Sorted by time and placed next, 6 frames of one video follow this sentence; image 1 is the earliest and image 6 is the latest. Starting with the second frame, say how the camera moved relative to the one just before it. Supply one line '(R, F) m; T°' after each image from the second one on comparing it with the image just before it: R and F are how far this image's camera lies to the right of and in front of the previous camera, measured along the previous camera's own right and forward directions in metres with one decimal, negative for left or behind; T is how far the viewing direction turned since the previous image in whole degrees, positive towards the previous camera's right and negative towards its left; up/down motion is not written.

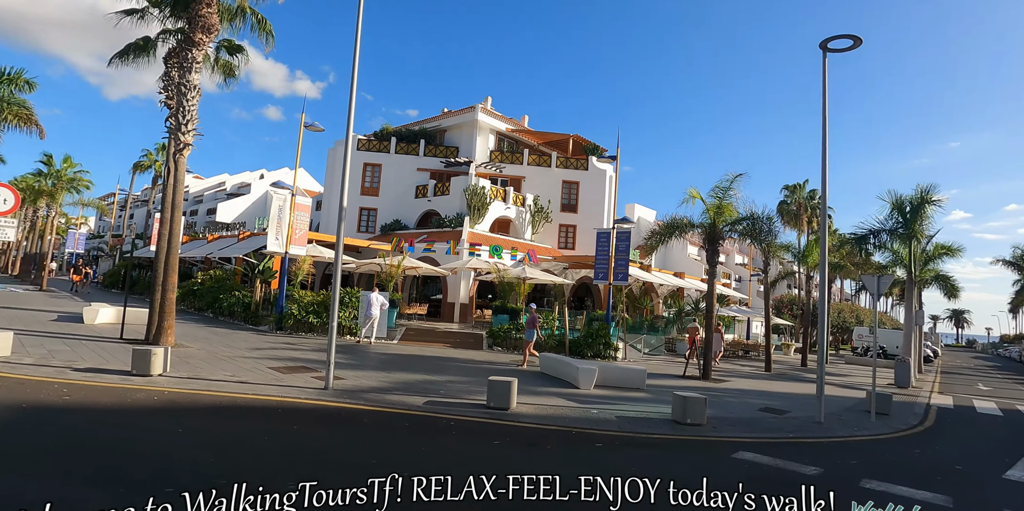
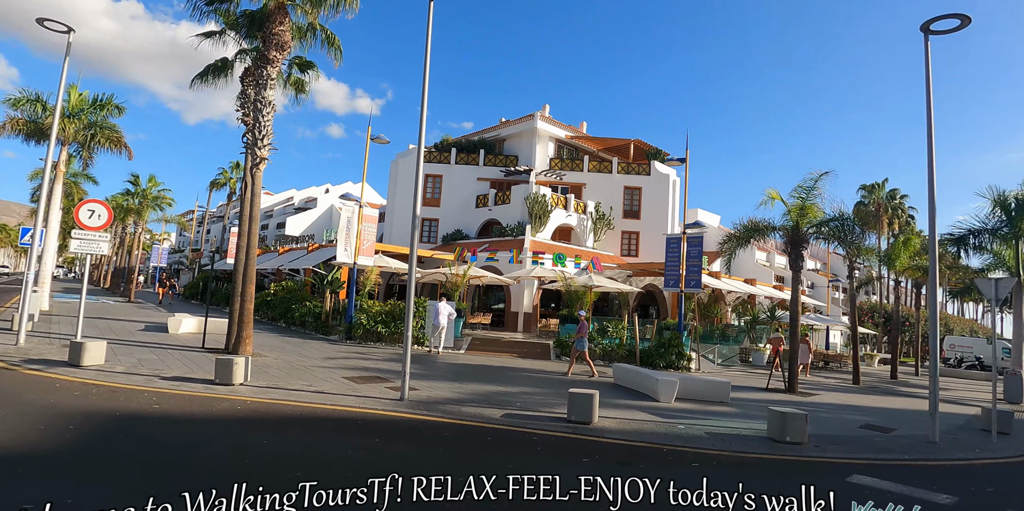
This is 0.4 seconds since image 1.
(-0.5, +0.5) m; -6°
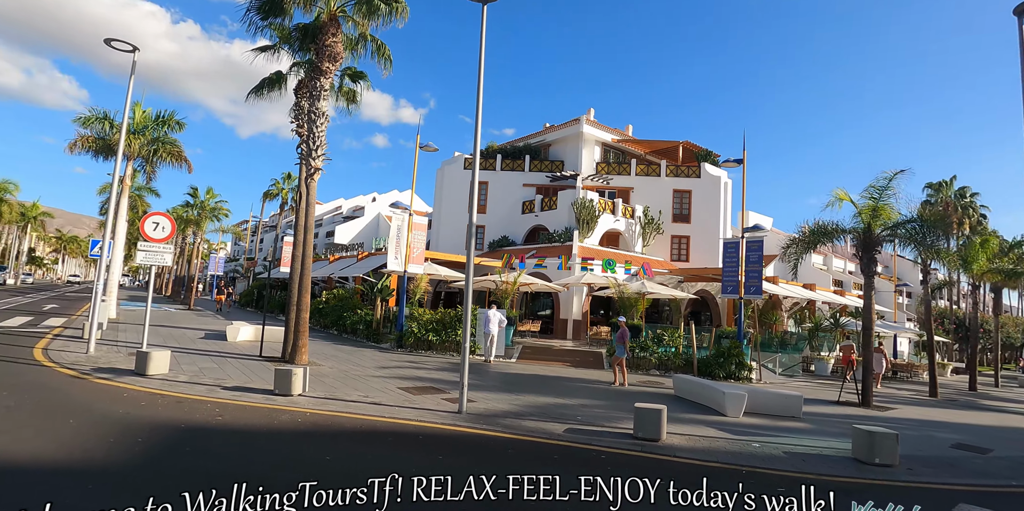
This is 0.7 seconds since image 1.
(-0.4, +0.4) m; -4°
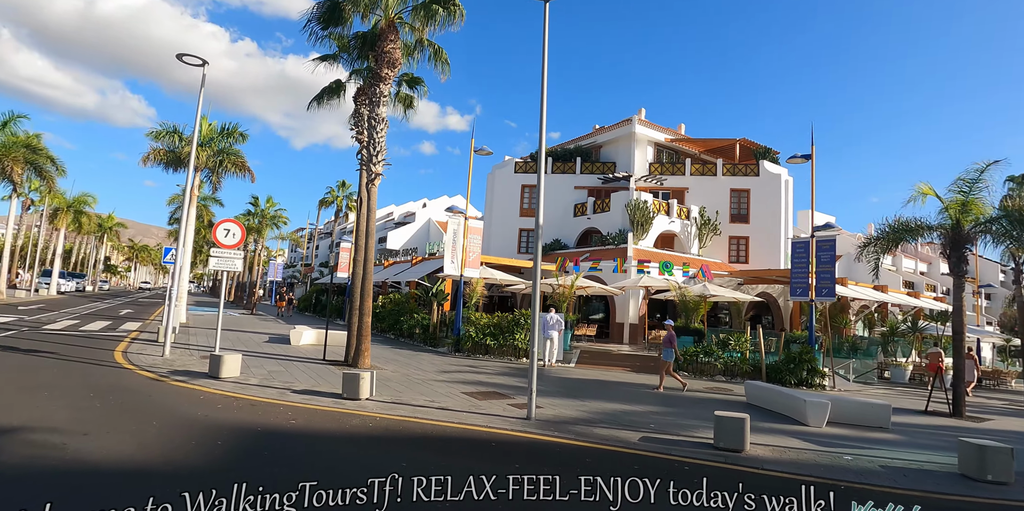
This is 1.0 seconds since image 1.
(-0.4, +0.3) m; -5°
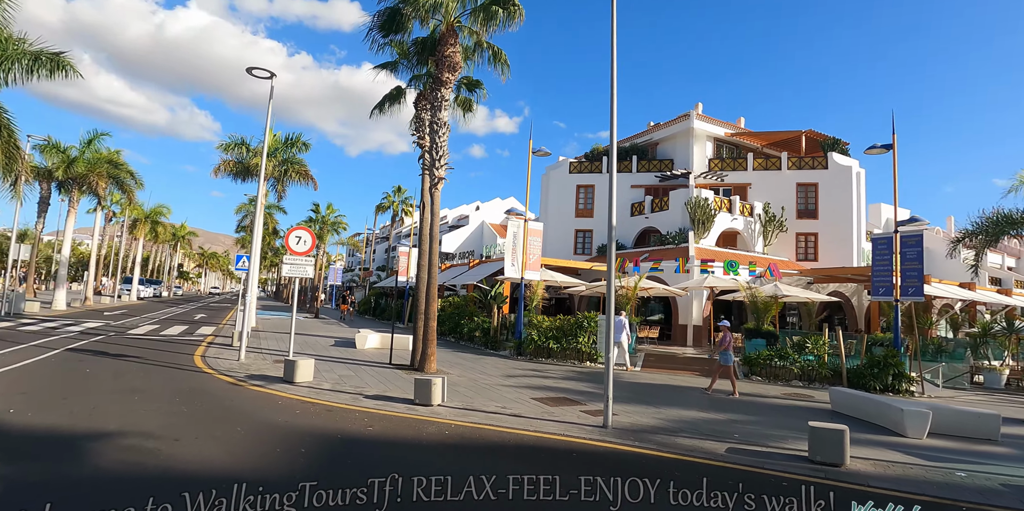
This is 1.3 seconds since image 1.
(-0.4, +0.3) m; -5°
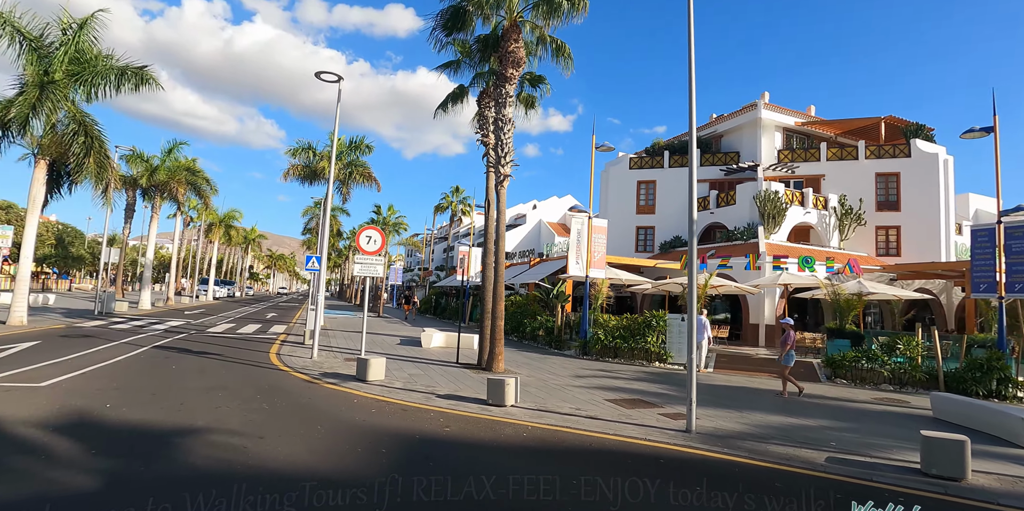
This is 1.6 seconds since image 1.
(-0.4, +0.3) m; -6°
